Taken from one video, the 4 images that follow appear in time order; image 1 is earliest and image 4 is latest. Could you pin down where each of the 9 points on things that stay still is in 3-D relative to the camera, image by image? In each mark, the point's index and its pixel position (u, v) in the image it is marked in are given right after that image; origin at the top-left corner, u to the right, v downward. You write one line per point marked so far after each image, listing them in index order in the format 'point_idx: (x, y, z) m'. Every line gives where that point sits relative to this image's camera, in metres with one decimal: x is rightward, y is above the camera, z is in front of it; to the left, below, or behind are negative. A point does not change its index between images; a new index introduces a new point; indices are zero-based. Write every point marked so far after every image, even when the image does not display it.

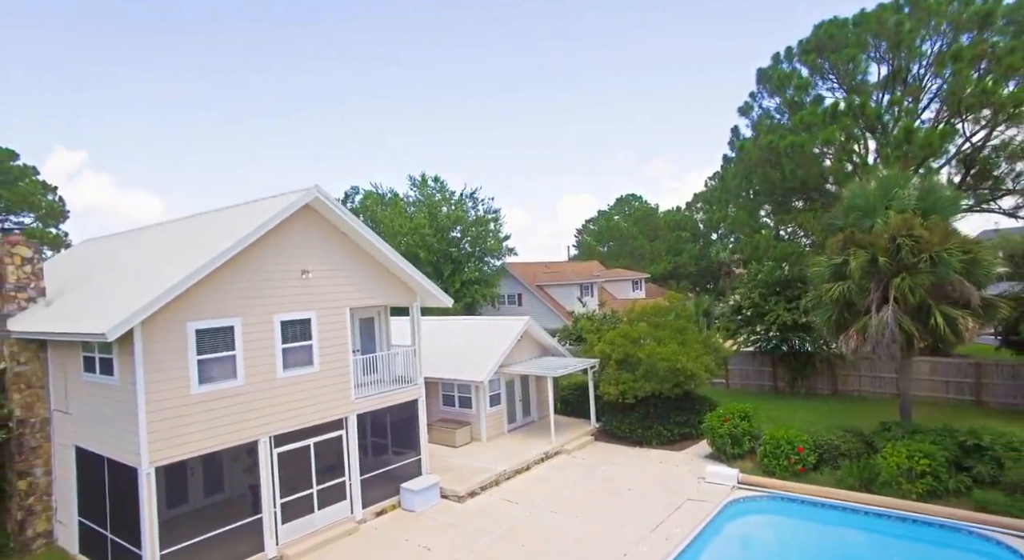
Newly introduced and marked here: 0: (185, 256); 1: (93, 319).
0: (-5.8, +0.4, +10.8) m
1: (-6.7, -0.7, +9.8) m
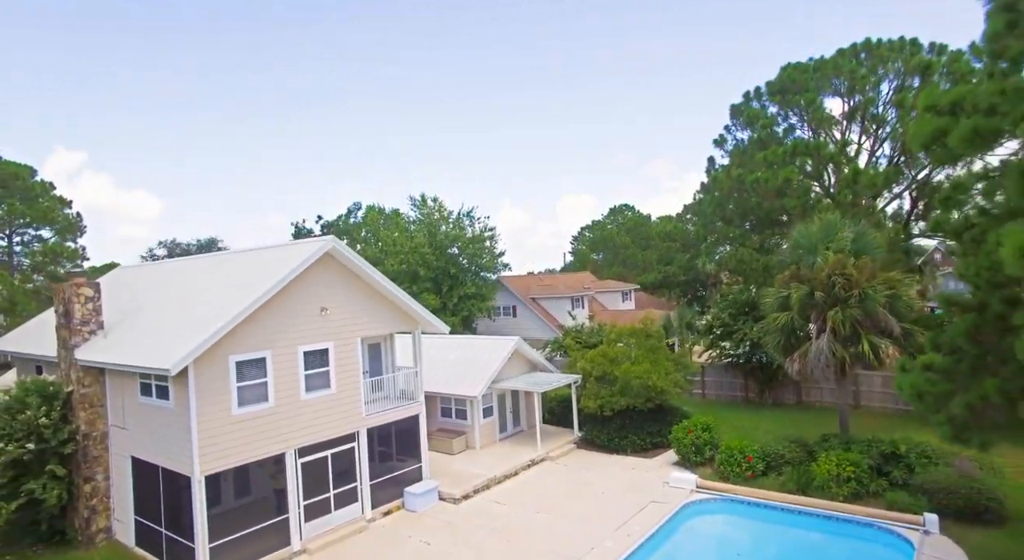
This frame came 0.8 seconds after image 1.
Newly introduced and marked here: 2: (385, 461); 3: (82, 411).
0: (-6.0, -0.4, +12.8) m
1: (-7.0, -1.4, +11.8) m
2: (-3.1, -4.4, +15.1) m
3: (-9.1, -2.8, +13.0) m
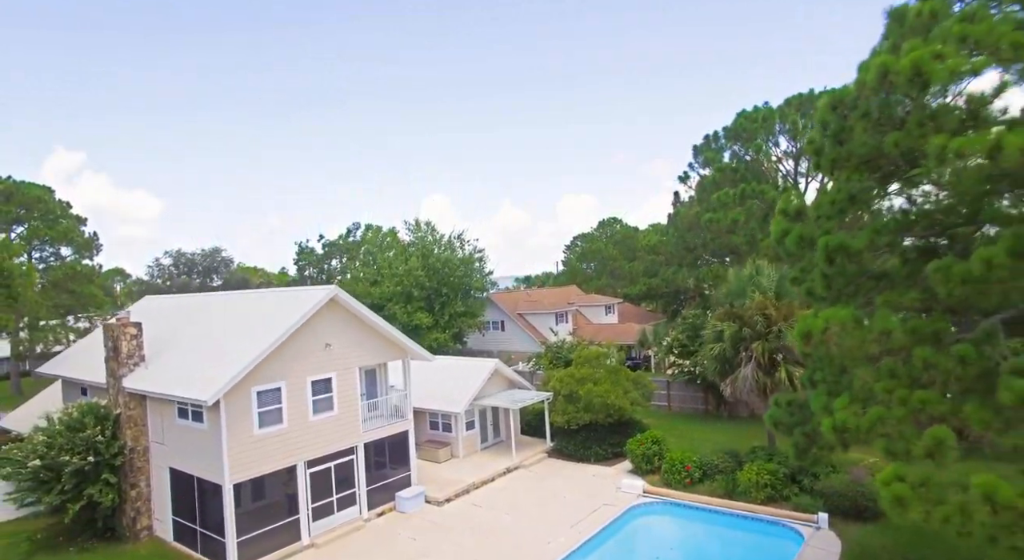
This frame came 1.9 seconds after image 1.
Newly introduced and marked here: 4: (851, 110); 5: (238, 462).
0: (-6.8, -1.4, +15.6) m
1: (-7.7, -2.5, +14.6) m
2: (-3.9, -5.5, +17.9) m
3: (-9.8, -3.9, +15.8) m
4: (+4.8, +2.4, +8.7) m
5: (-6.4, -4.2, +14.3) m
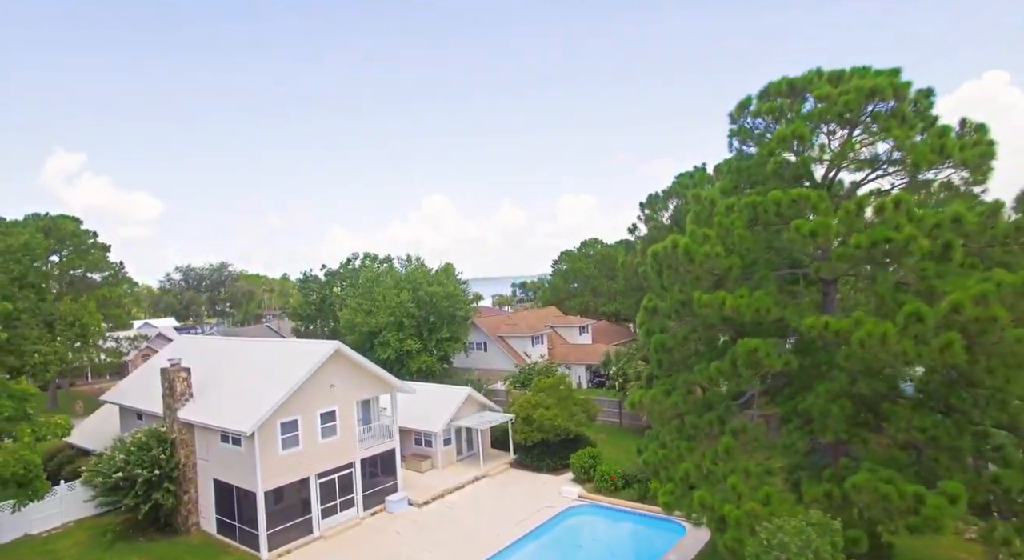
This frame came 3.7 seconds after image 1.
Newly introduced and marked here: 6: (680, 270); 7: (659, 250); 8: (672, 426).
0: (-8.1, -3.4, +20.7) m
1: (-9.1, -4.4, +19.7) m
2: (-5.2, -7.4, +23.0) m
3: (-11.2, -5.8, +20.9) m
4: (+3.5, +0.5, +13.8) m
5: (-7.7, -6.1, +19.4) m
6: (+3.7, +0.3, +13.3) m
7: (+3.4, +0.7, +13.8) m
8: (+3.5, -3.2, +13.4) m
